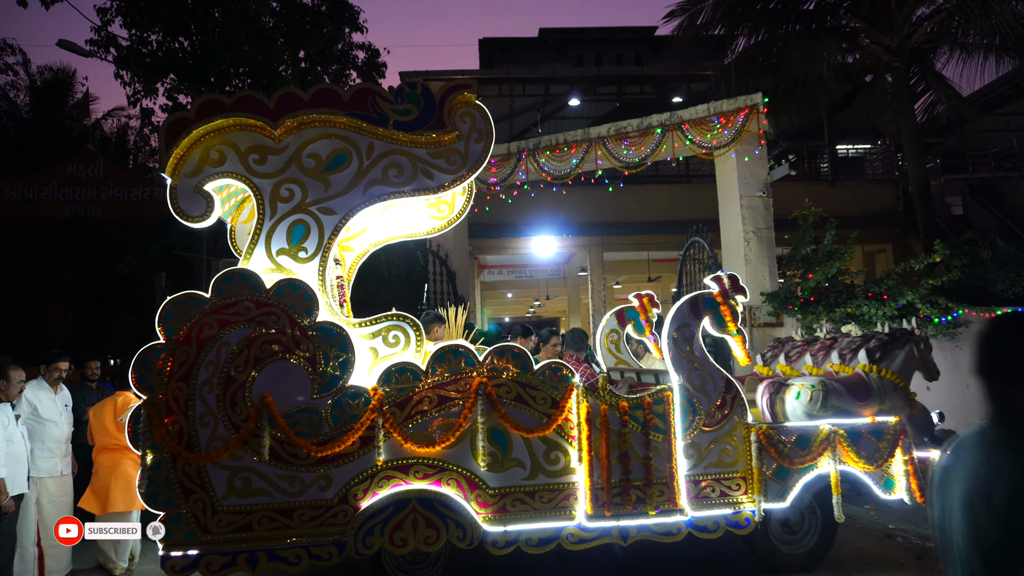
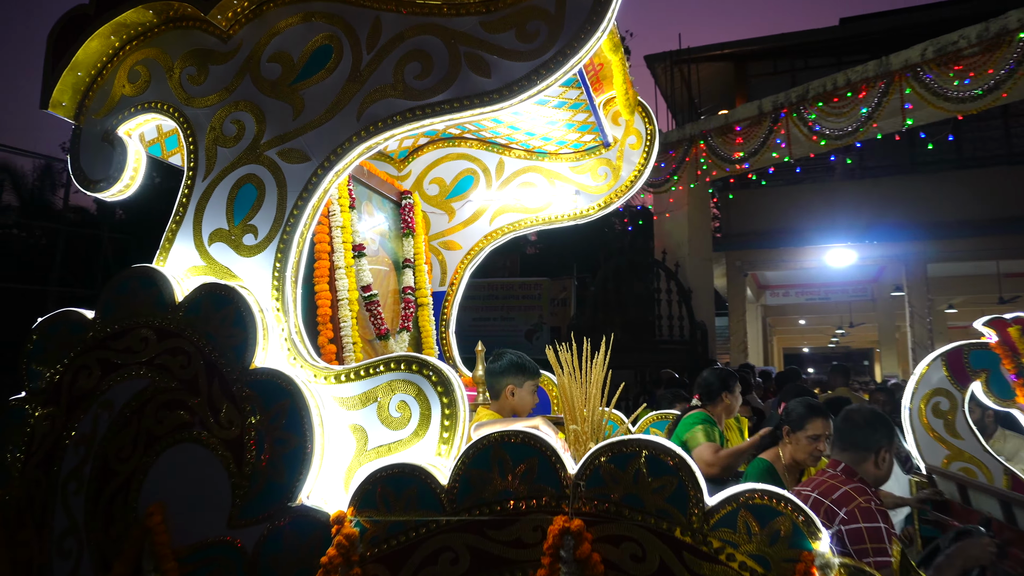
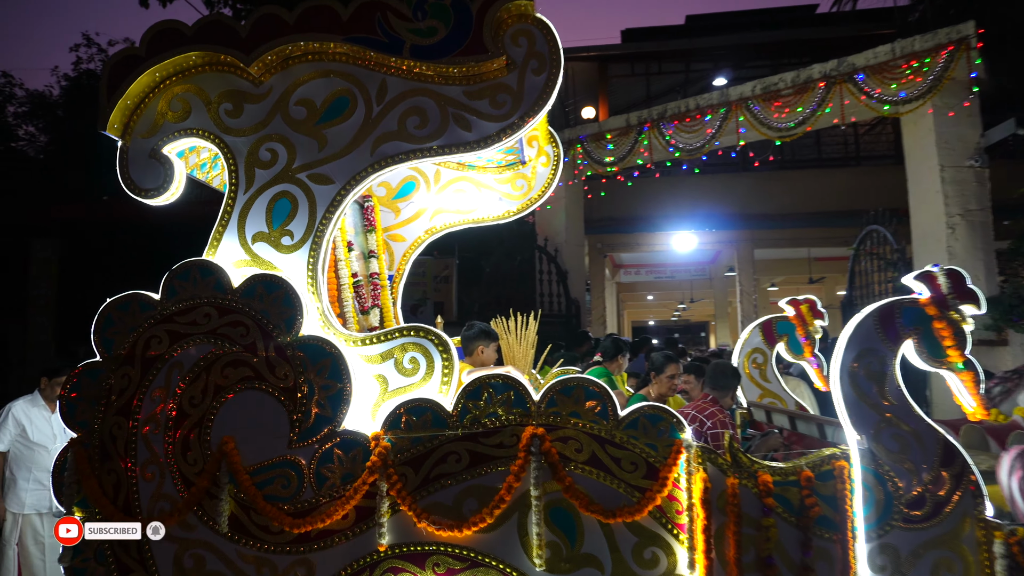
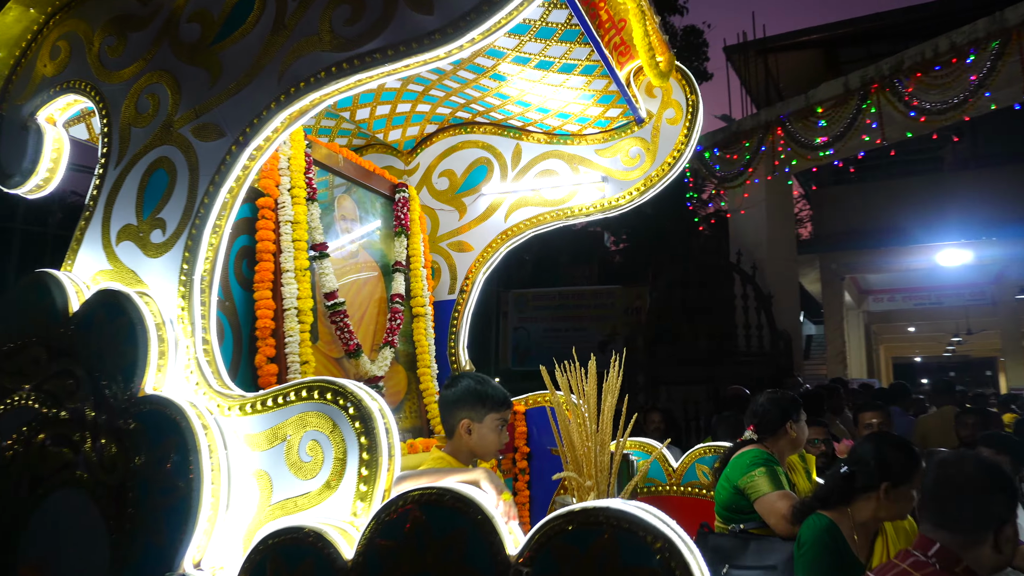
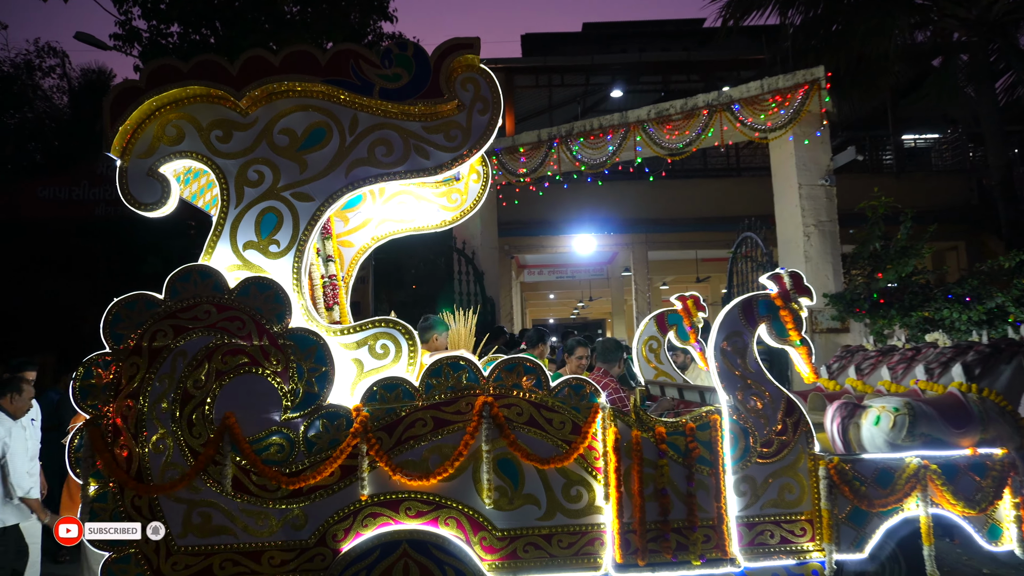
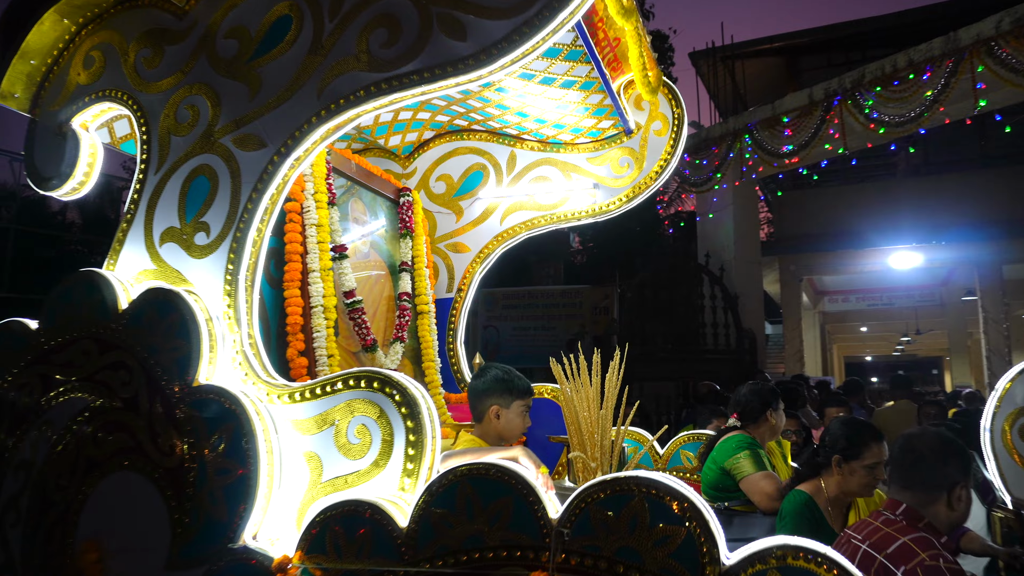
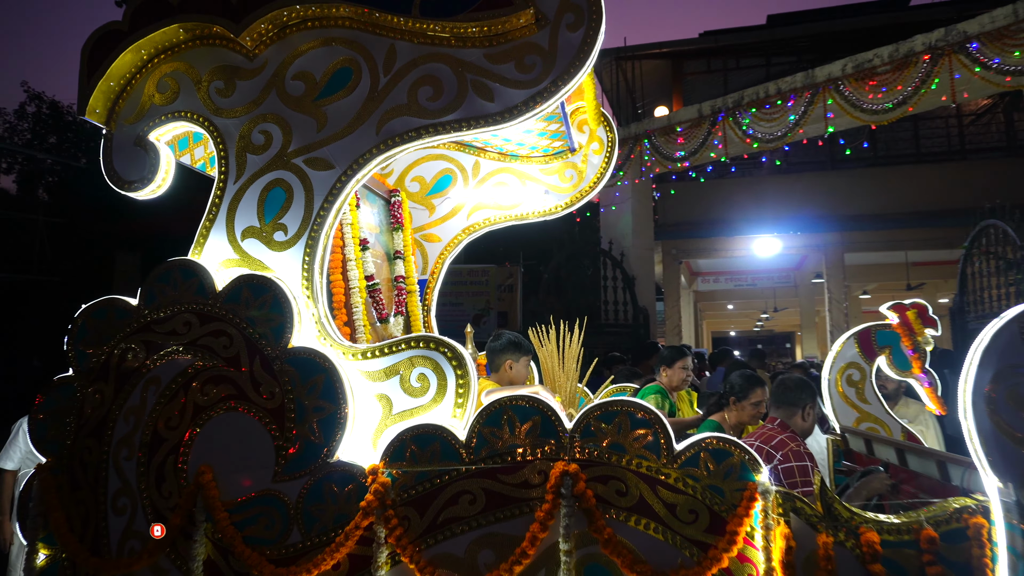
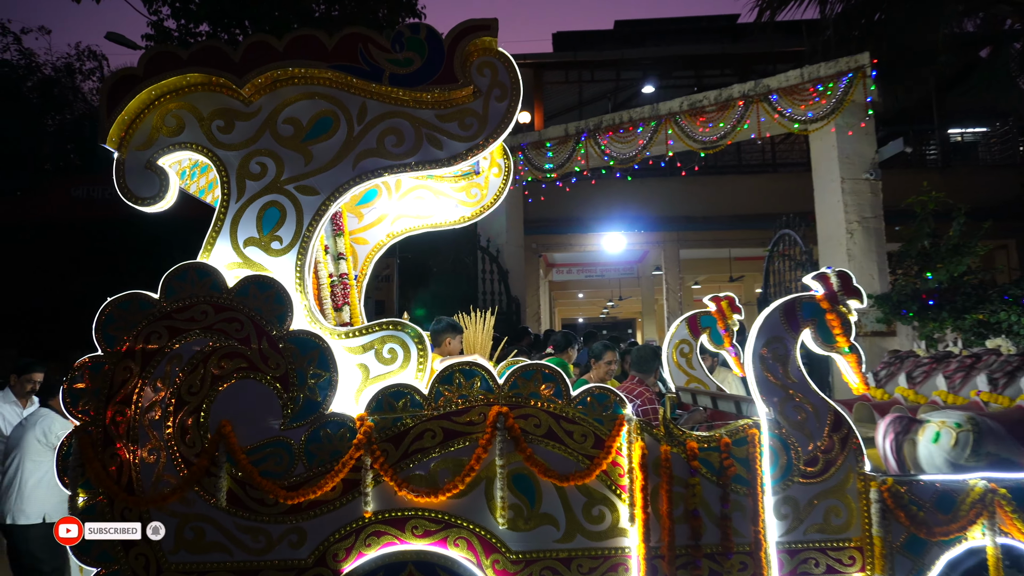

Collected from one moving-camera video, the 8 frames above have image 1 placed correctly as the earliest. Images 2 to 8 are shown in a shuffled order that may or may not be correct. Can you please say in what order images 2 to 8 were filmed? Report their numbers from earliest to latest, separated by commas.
5, 8, 3, 7, 2, 6, 4
